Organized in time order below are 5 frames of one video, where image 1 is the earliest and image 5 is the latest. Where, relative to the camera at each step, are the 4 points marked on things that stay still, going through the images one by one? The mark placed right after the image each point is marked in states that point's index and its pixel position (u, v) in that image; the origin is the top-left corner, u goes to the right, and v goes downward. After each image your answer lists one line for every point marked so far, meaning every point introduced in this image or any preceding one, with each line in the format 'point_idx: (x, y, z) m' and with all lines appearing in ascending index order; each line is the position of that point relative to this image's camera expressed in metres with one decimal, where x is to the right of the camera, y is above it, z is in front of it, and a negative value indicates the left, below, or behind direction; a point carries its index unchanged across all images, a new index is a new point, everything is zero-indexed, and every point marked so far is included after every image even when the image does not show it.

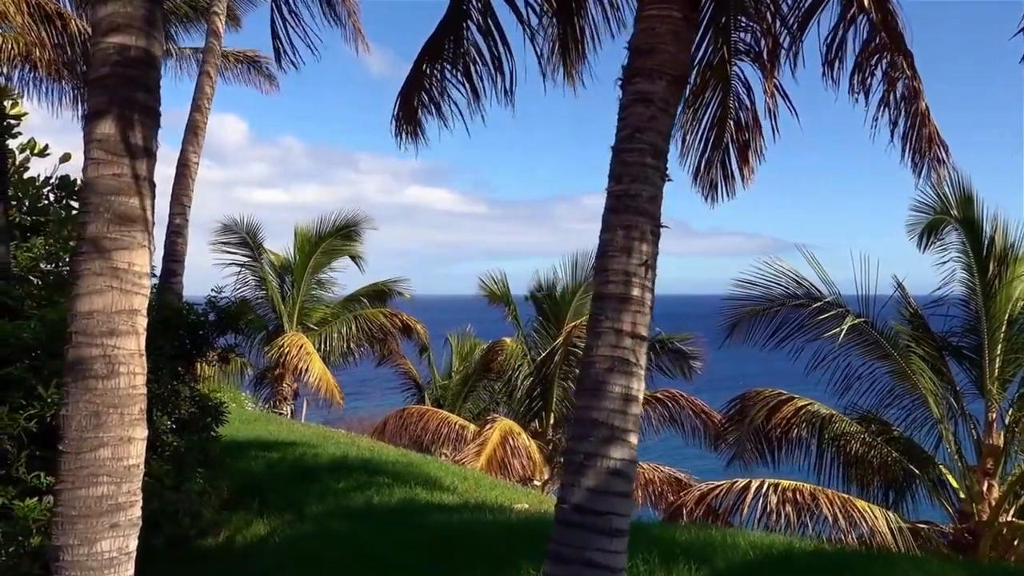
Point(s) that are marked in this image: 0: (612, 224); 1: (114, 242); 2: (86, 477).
0: (+0.4, +0.2, +3.3) m
1: (-1.4, +0.2, +3.2) m
2: (-1.4, -0.7, +3.0) m
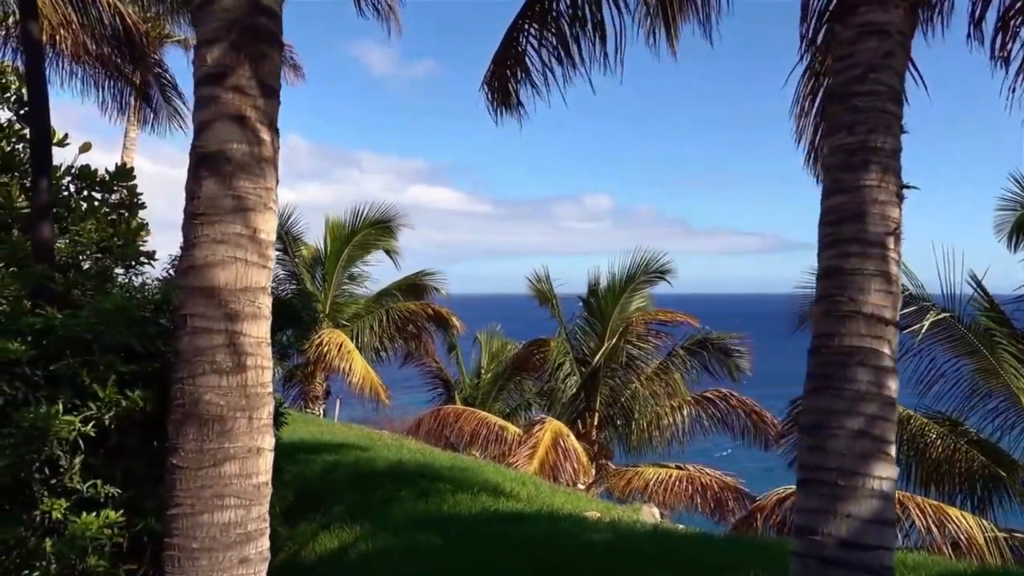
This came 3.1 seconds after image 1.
0: (+1.0, +0.3, +2.6) m
1: (-0.8, +0.3, +2.5) m
2: (-0.8, -0.6, +2.4) m
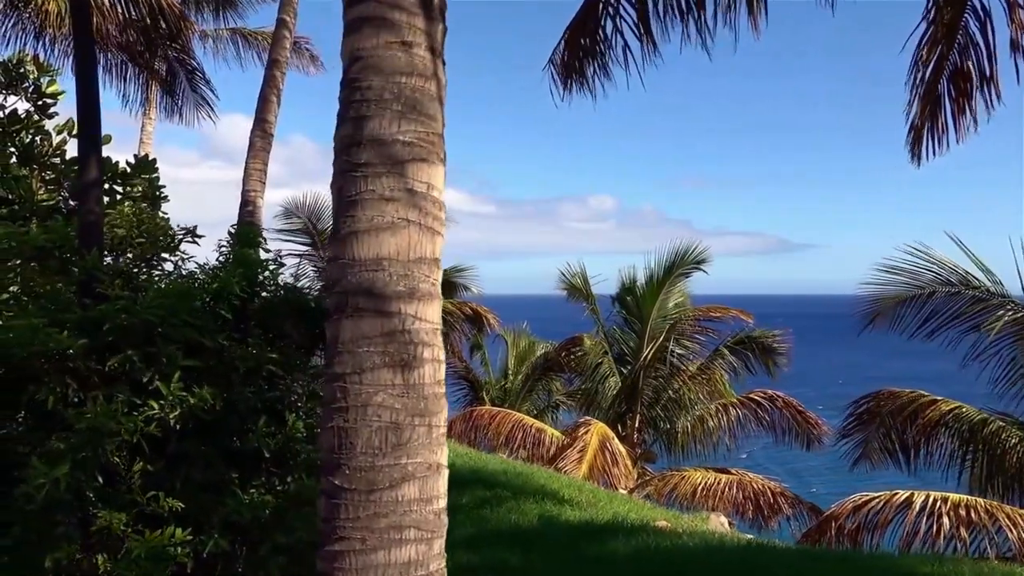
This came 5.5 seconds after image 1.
0: (+1.6, +0.4, +2.1) m
1: (-0.2, +0.3, +2.0) m
2: (-0.3, -0.5, +1.9) m
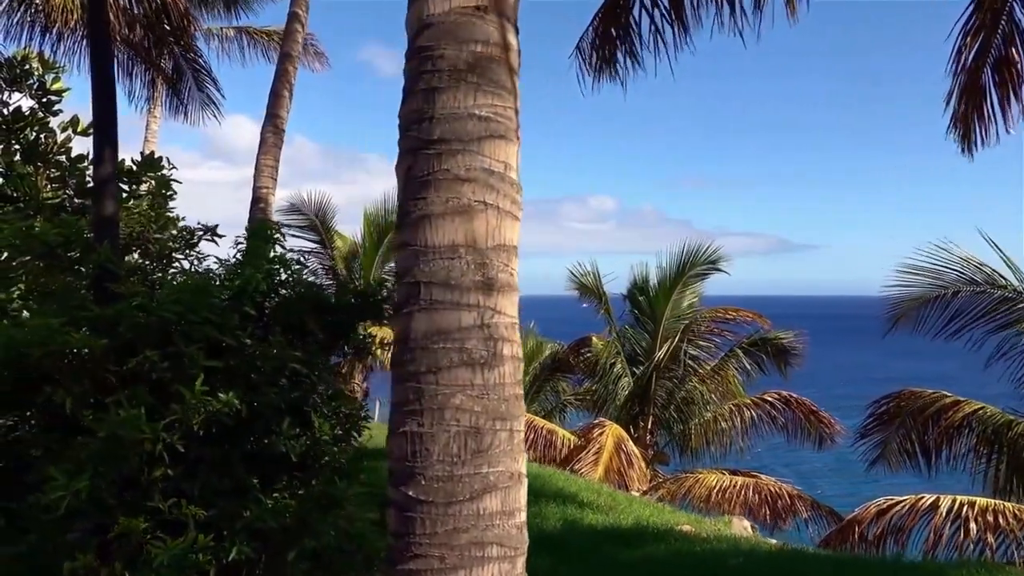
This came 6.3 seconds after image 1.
0: (+1.7, +0.4, +1.9) m
1: (-0.1, +0.3, +1.8) m
2: (-0.1, -0.5, +1.7) m
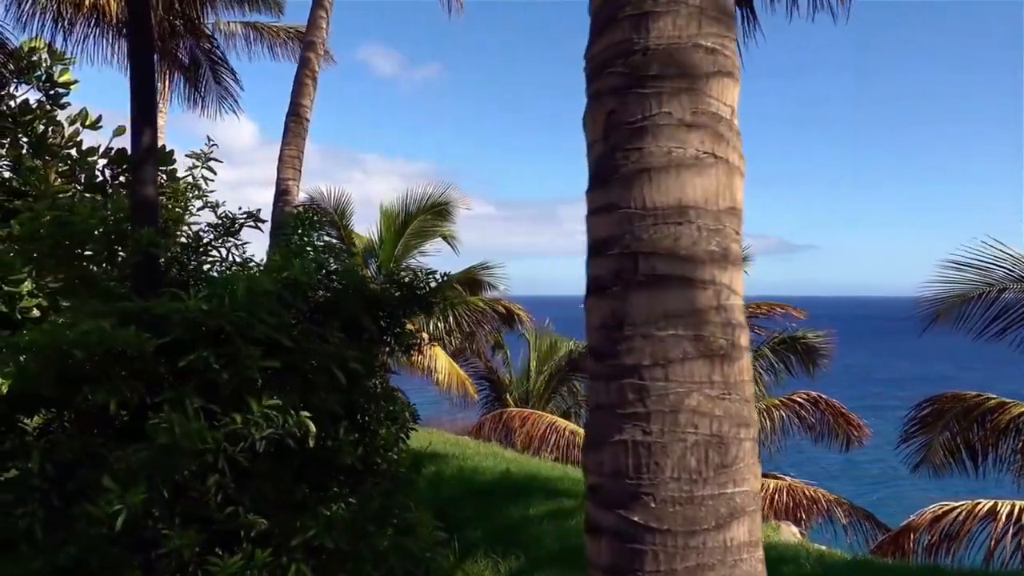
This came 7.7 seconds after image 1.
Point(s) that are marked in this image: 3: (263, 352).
0: (+2.1, +0.4, +1.6) m
1: (+0.3, +0.4, +1.5) m
2: (+0.3, -0.5, +1.3) m
3: (-1.1, -0.3, +3.8) m
